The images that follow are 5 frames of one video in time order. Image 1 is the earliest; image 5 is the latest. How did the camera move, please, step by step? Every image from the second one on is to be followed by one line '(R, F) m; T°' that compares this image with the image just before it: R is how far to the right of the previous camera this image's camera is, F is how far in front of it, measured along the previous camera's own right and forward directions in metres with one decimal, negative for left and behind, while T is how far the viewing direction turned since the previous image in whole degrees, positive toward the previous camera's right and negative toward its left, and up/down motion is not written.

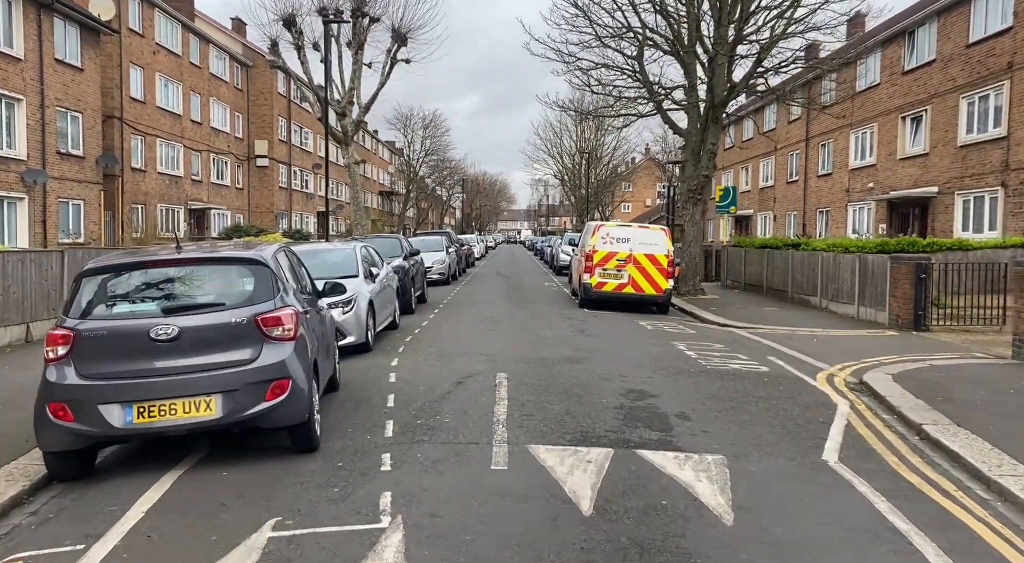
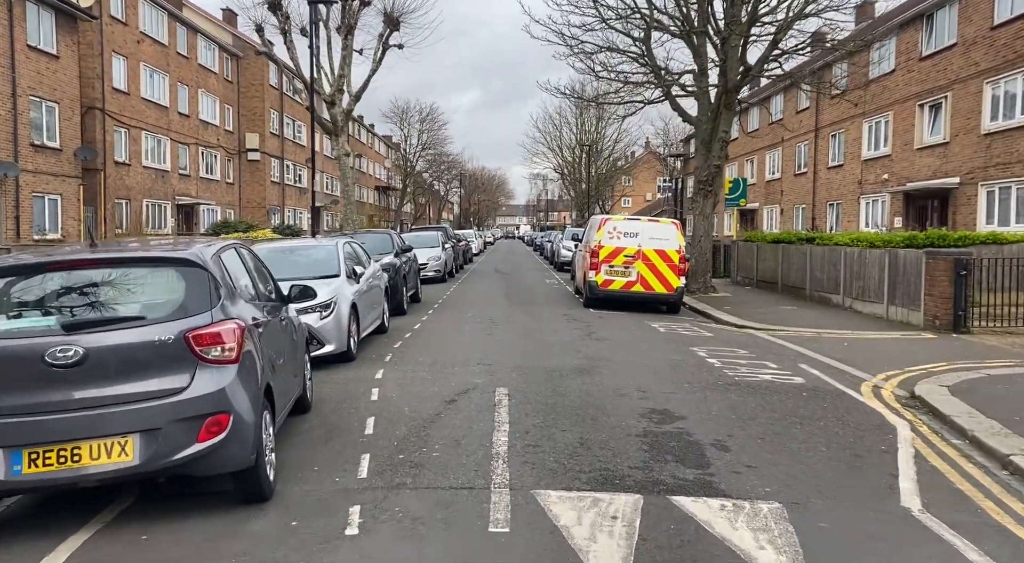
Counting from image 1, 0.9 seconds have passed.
(0.0, +1.1) m; 0°
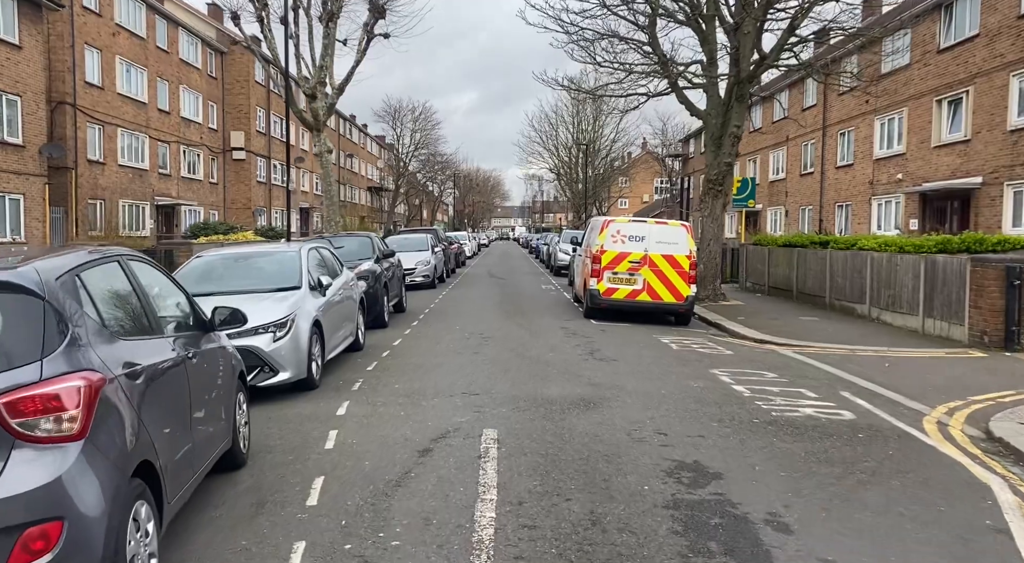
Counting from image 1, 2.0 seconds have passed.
(0.0, +1.4) m; 0°
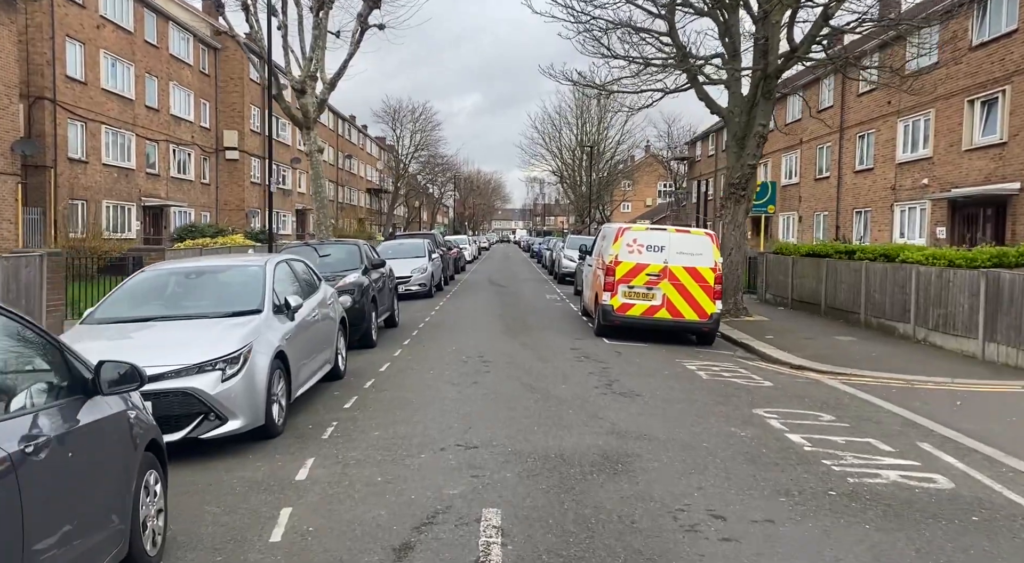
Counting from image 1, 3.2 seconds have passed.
(-0.1, +1.4) m; 0°
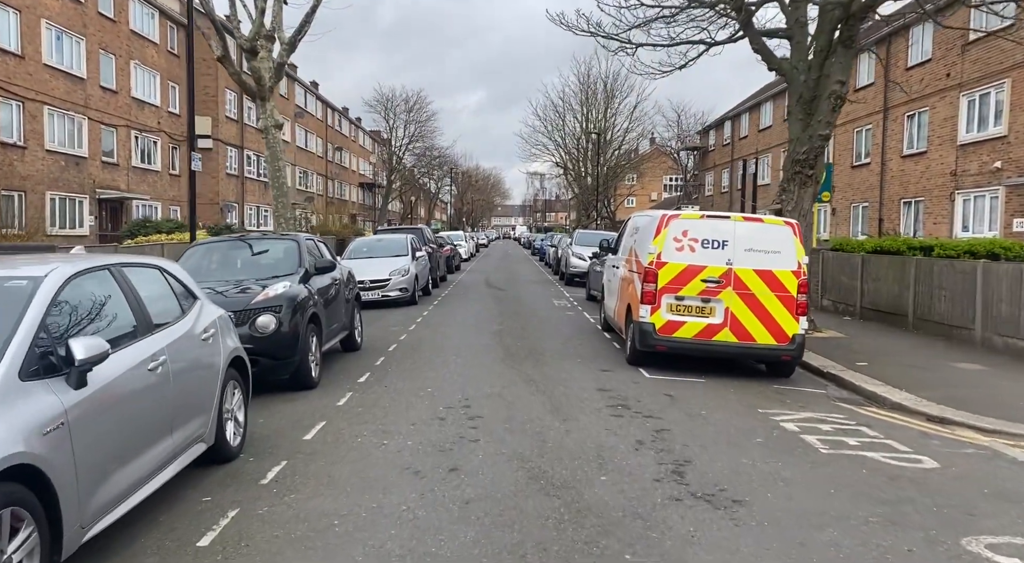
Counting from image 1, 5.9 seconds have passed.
(0.0, +3.5) m; 0°
